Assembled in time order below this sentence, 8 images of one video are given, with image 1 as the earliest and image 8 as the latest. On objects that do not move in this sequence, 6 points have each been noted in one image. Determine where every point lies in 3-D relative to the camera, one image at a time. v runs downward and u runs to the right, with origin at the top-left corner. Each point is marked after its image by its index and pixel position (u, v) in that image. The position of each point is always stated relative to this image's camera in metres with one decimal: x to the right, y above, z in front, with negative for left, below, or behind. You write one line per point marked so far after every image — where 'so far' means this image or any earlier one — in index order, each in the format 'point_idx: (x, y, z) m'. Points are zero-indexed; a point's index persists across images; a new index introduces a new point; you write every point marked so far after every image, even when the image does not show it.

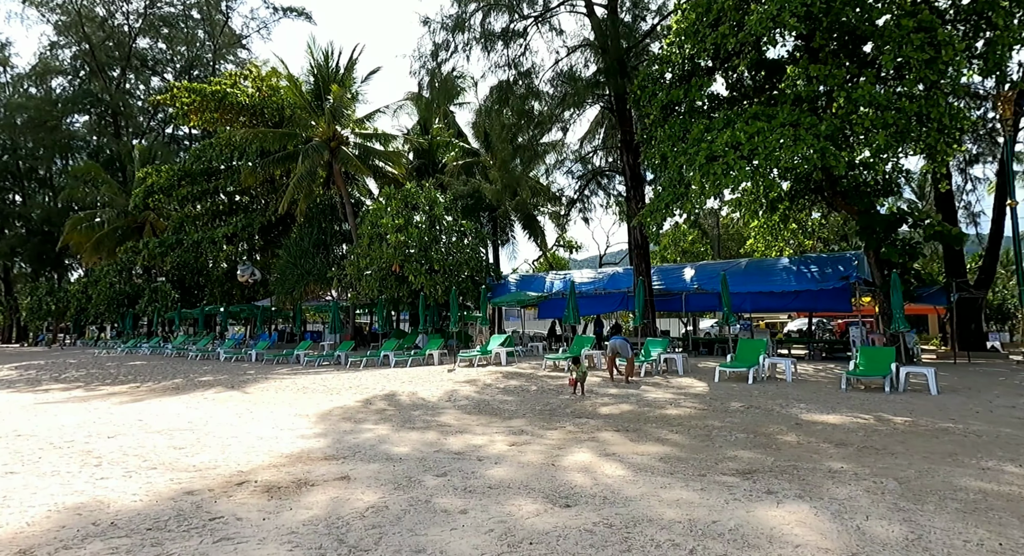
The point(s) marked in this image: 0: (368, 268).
0: (-4.5, +0.4, +19.8) m
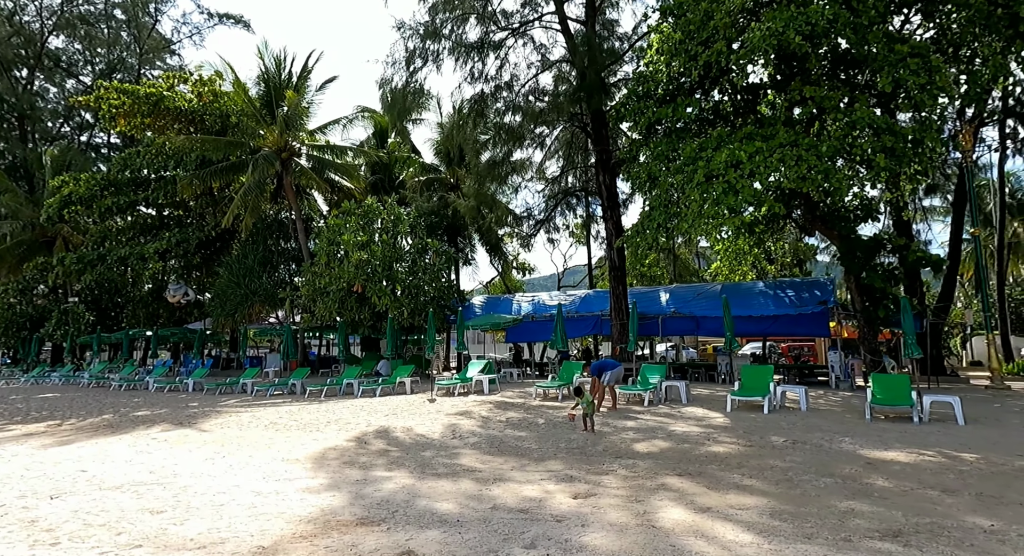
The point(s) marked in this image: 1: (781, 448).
0: (-5.6, -0.3, +18.5) m
1: (+2.7, -1.7, +6.1) m
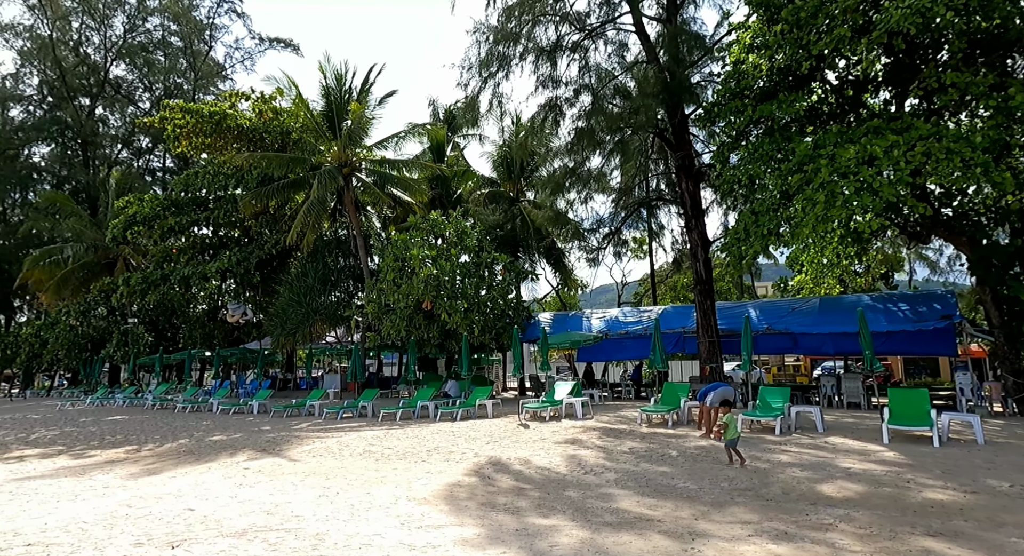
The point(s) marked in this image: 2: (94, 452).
0: (-3.5, -0.8, +17.9) m
1: (+4.2, -1.8, +5.0) m
2: (-7.8, -3.3, +11.3) m
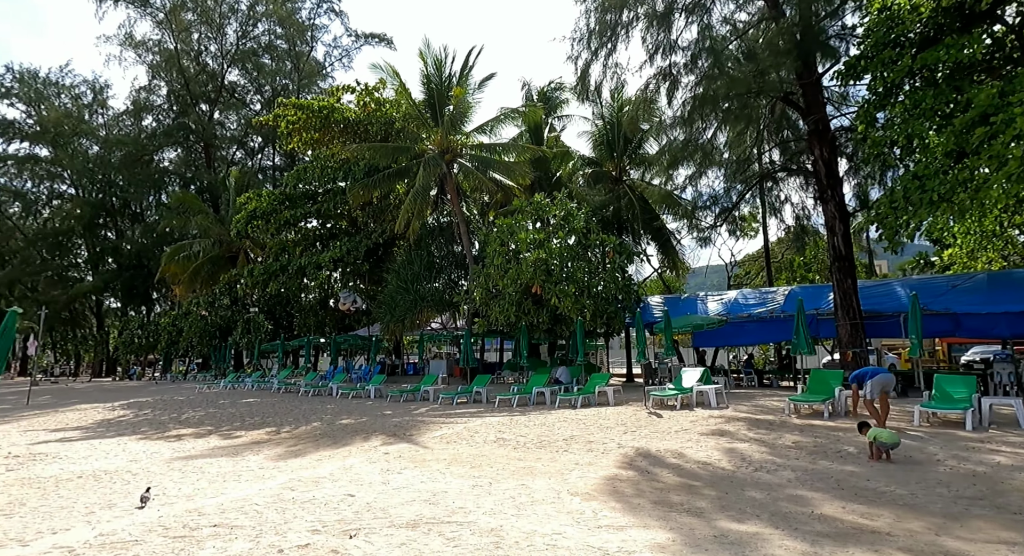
0: (-0.2, -0.3, +17.6) m
1: (+5.5, -1.5, +3.8) m
2: (-5.4, -3.1, +11.9) m
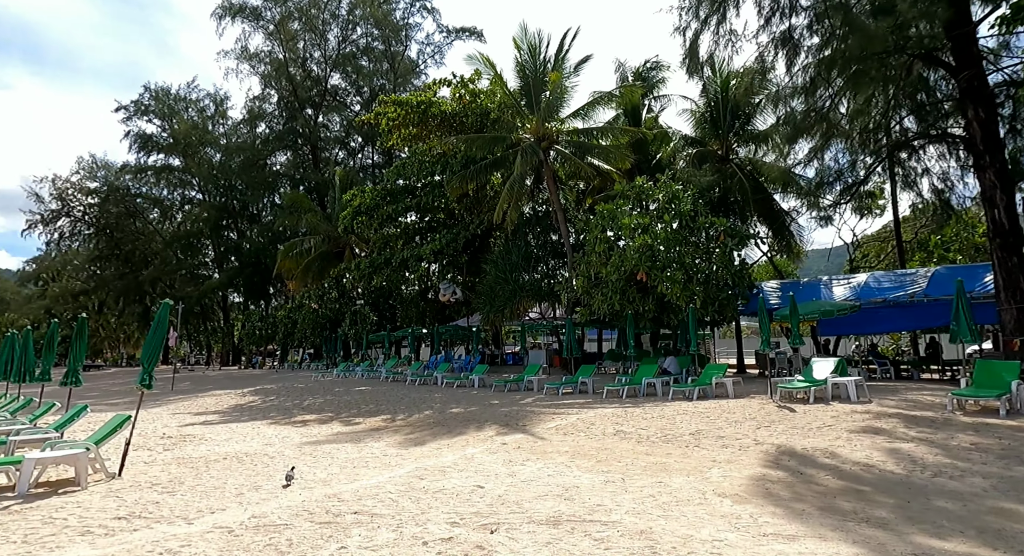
0: (+2.7, 0.0, +17.1) m
1: (+6.3, -1.3, +2.5) m
2: (-3.2, -2.9, +12.2) m
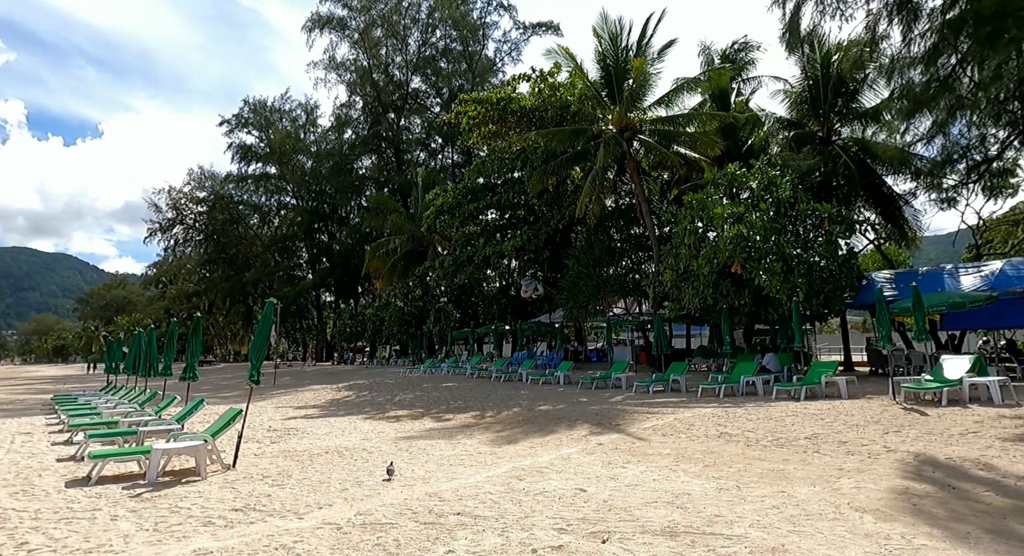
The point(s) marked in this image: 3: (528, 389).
0: (+5.1, +0.2, +16.3) m
1: (+6.7, -1.1, +1.5) m
2: (-1.4, -2.9, +12.3) m
3: (+0.4, -3.2, +17.3) m
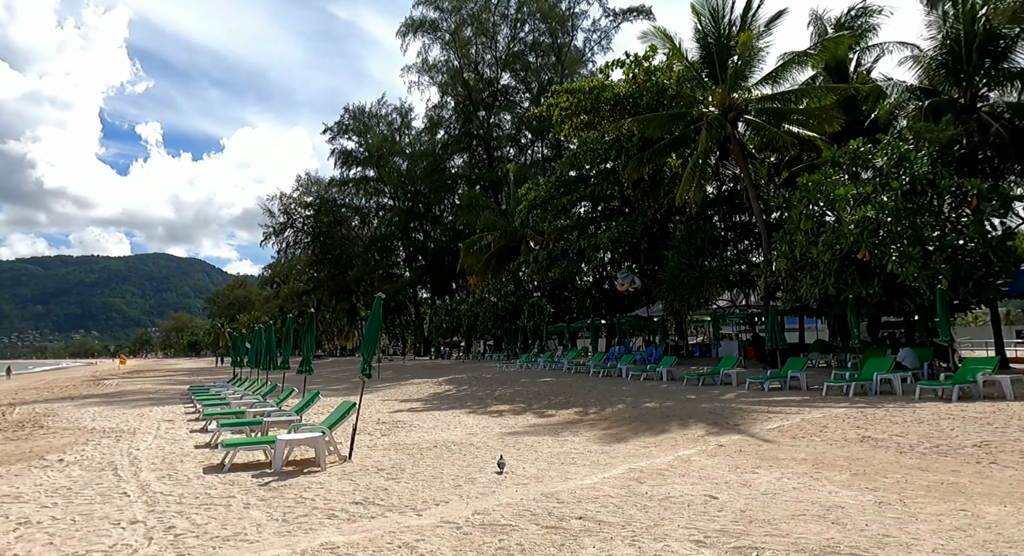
0: (+7.8, +0.5, +15.1) m
1: (+7.1, -1.0, +0.1) m
2: (+0.8, -2.8, +12.1) m
3: (+3.3, -3.0, +16.7) m
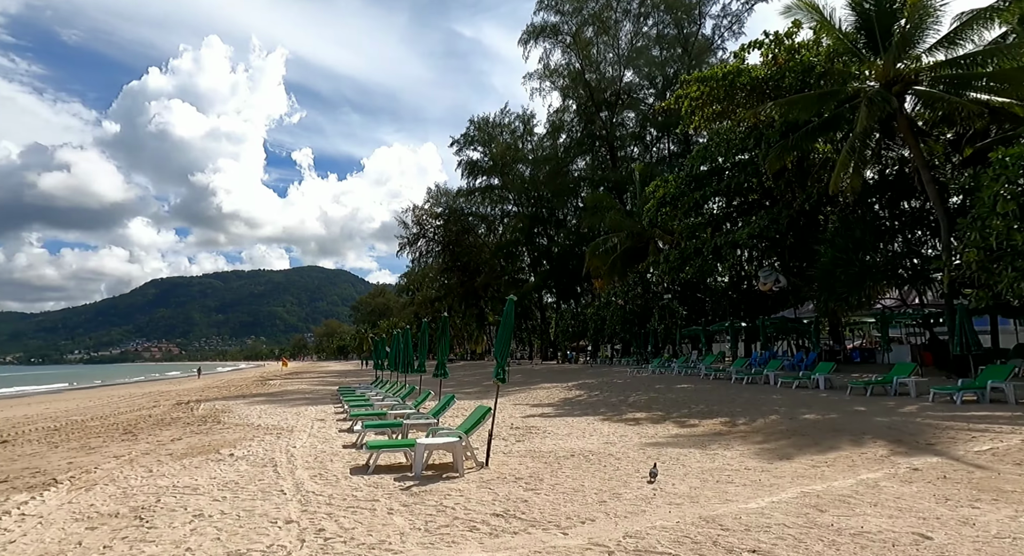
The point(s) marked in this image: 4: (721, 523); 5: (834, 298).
0: (+10.8, +0.7, +12.6) m
1: (+7.1, -0.7, -1.9) m
2: (+3.5, -2.8, +11.1) m
3: (+6.9, -2.9, +15.1) m
4: (+2.0, -2.4, +5.8) m
5: (+10.2, -0.5, +18.7) m
